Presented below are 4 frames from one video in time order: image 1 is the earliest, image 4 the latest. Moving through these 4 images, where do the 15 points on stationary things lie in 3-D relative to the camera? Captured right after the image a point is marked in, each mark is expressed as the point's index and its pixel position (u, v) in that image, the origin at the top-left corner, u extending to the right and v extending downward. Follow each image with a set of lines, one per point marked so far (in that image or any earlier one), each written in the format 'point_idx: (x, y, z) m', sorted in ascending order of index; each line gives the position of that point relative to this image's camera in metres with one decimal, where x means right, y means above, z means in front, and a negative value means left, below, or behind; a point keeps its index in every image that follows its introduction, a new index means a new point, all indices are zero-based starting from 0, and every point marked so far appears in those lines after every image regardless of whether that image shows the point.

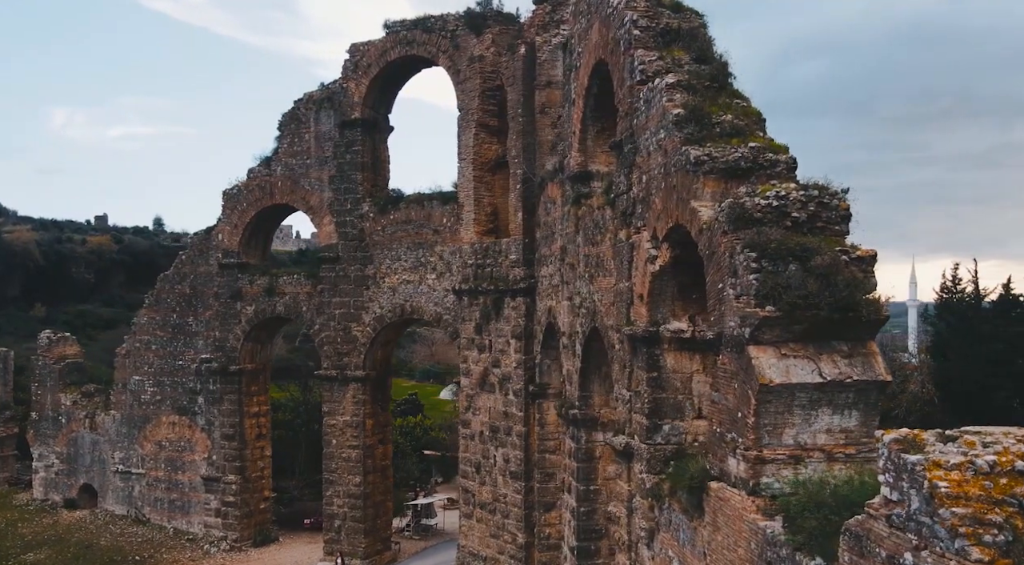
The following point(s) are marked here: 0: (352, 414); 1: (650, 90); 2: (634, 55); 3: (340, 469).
0: (-2.6, -2.2, +16.9) m
1: (+1.2, +1.6, +8.7) m
2: (+1.1, +2.0, +9.2) m
3: (-2.9, -3.1, +17.0) m
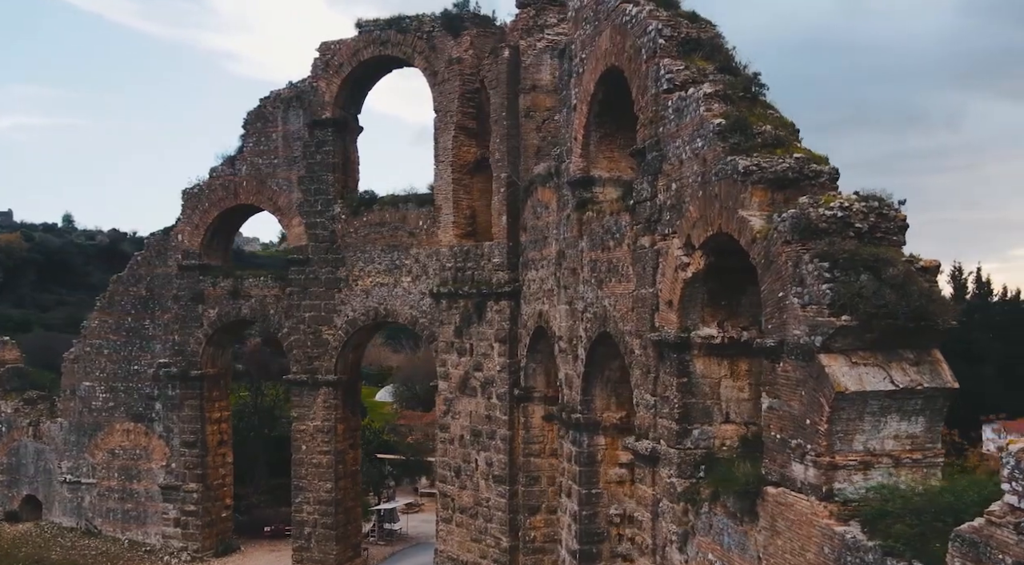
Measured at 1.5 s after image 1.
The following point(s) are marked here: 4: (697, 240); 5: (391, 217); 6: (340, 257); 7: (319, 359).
0: (-3.1, -2.2, +16.6) m
1: (+1.5, +1.6, +8.8) m
2: (+1.4, +2.0, +9.3) m
3: (-3.3, -3.1, +16.7) m
4: (+1.5, +0.4, +8.5) m
5: (-1.9, +1.0, +16.3) m
6: (-2.8, +0.4, +16.6) m
7: (-3.1, -1.2, +16.7) m
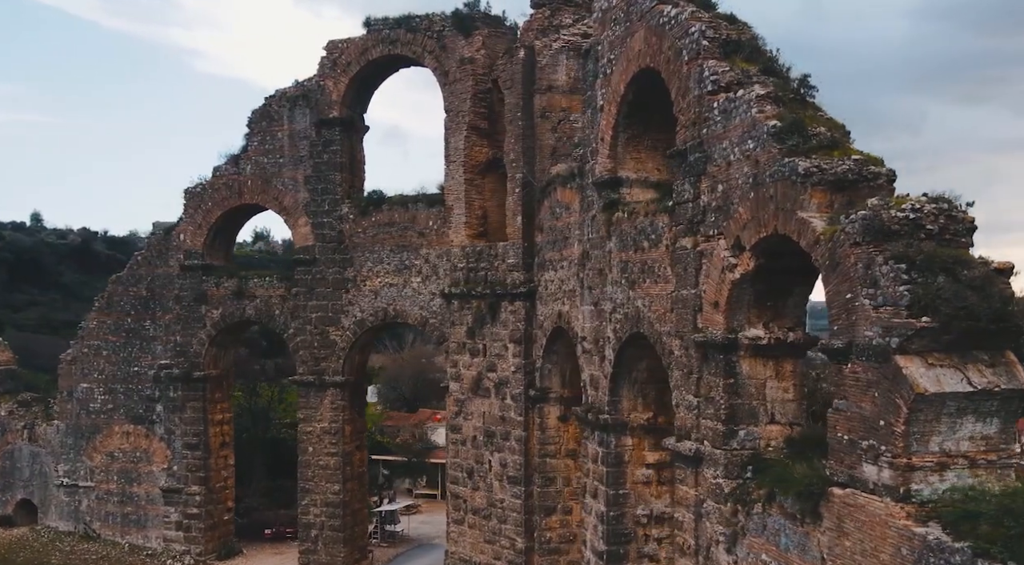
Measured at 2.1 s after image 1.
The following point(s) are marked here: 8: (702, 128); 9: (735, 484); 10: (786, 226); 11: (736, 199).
0: (-2.9, -2.2, +16.5) m
1: (+1.9, +1.6, +8.8) m
2: (+1.8, +2.0, +9.3) m
3: (-3.2, -3.1, +16.6) m
4: (+2.0, +0.3, +8.5) m
5: (-1.8, +1.0, +16.2) m
6: (-2.6, +0.4, +16.5) m
7: (-3.0, -1.3, +16.6) m
8: (+1.7, +1.4, +9.3) m
9: (+1.9, -1.7, +8.8) m
10: (+2.1, +0.4, +7.9) m
11: (+1.9, +0.7, +8.7) m
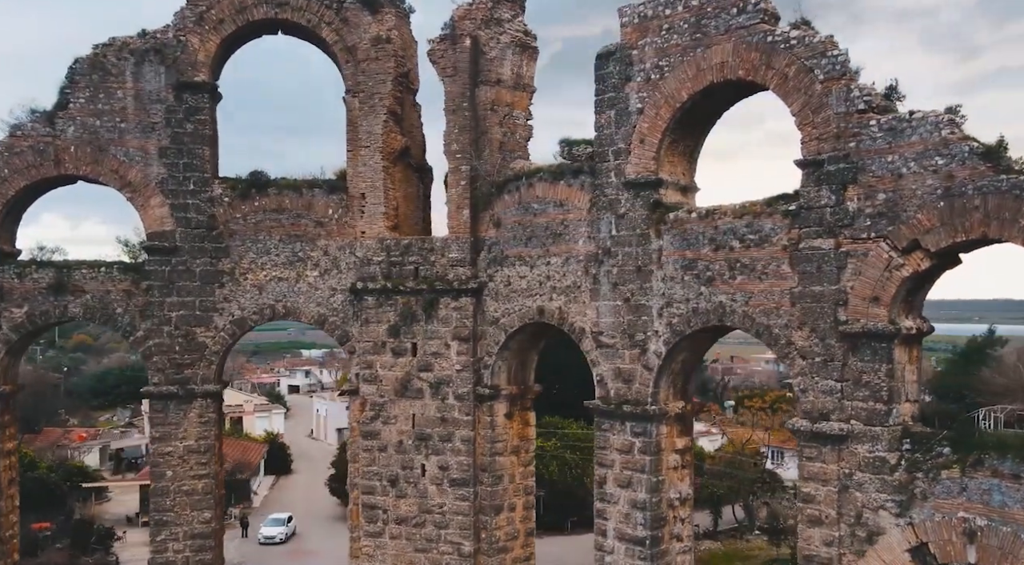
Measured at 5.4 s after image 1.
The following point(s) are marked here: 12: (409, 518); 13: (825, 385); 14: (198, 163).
0: (-4.3, -2.1, +14.2) m
1: (+3.8, +1.6, +10.1) m
2: (+3.5, +2.0, +10.5) m
3: (-4.5, -3.0, +14.1) m
4: (+4.0, +0.4, +9.9) m
5: (-3.1, +1.1, +14.5) m
6: (-4.0, +0.5, +14.3) m
7: (-4.4, -1.2, +14.2) m
8: (+3.5, +1.4, +10.4) m
9: (+3.8, -1.7, +10.1) m
10: (+4.5, +0.5, +9.4) m
11: (+3.9, +0.7, +10.0) m
12: (-1.4, -3.3, +14.1) m
13: (+3.2, -1.1, +10.6) m
14: (-4.3, +1.6, +14.2) m
